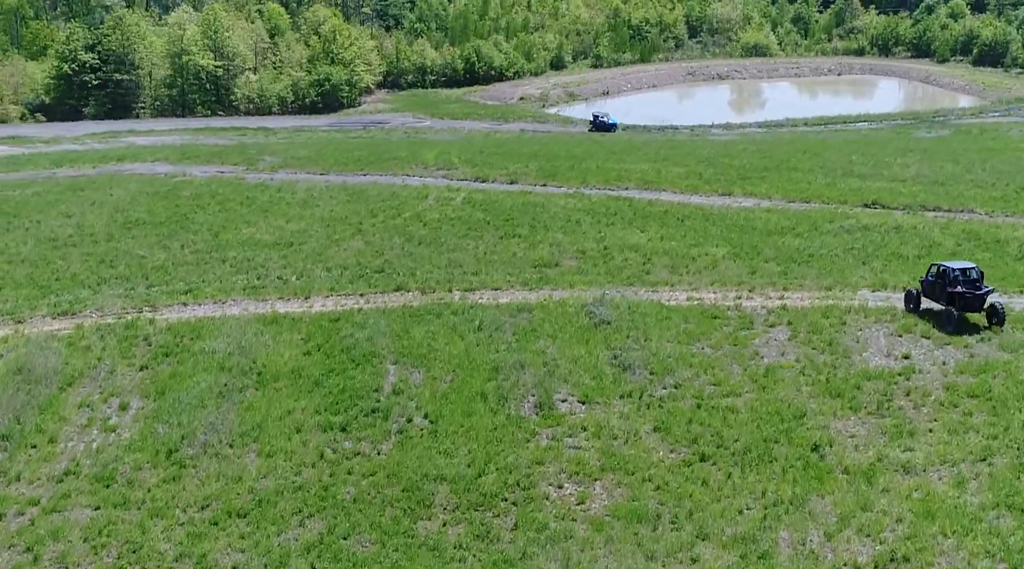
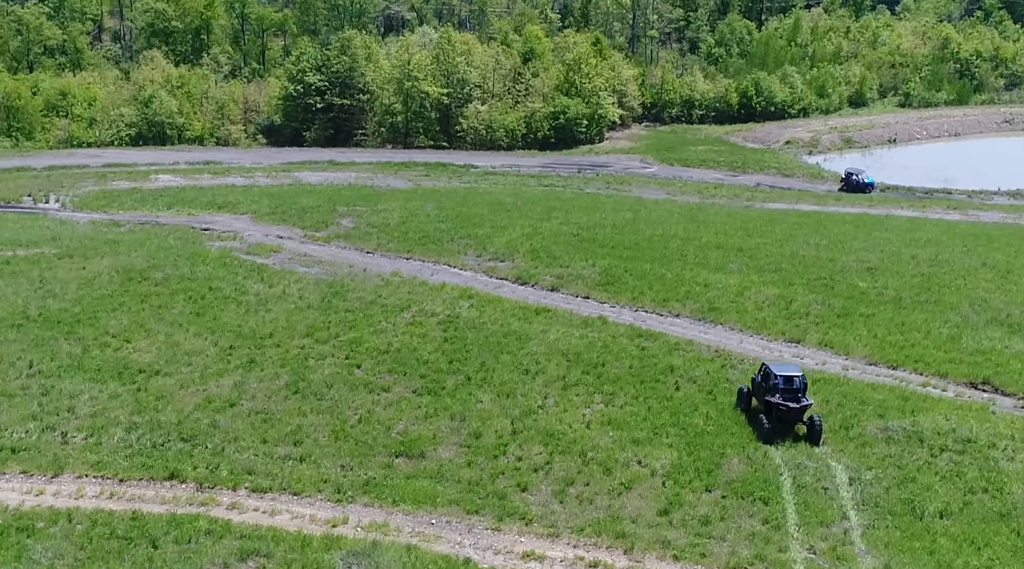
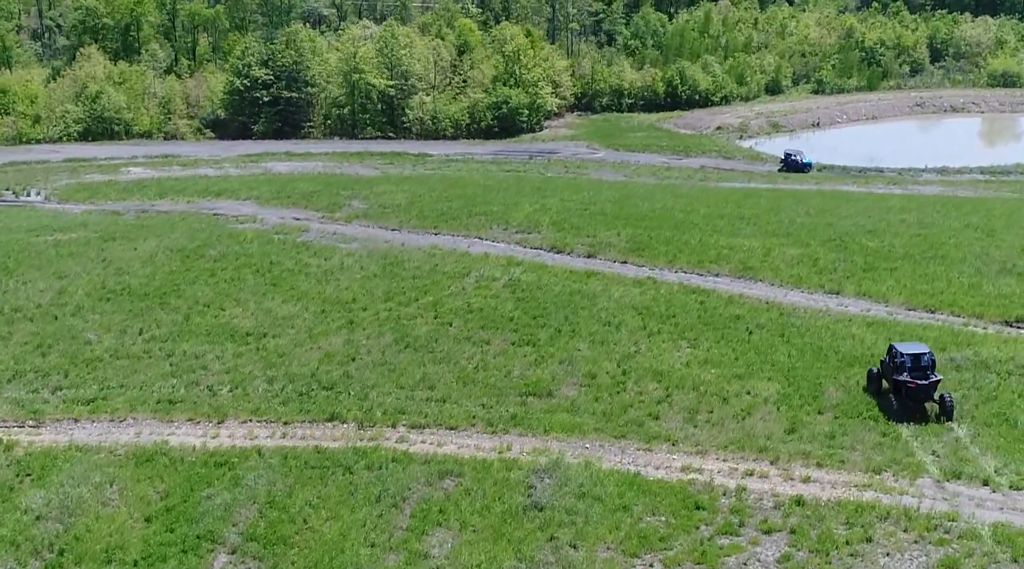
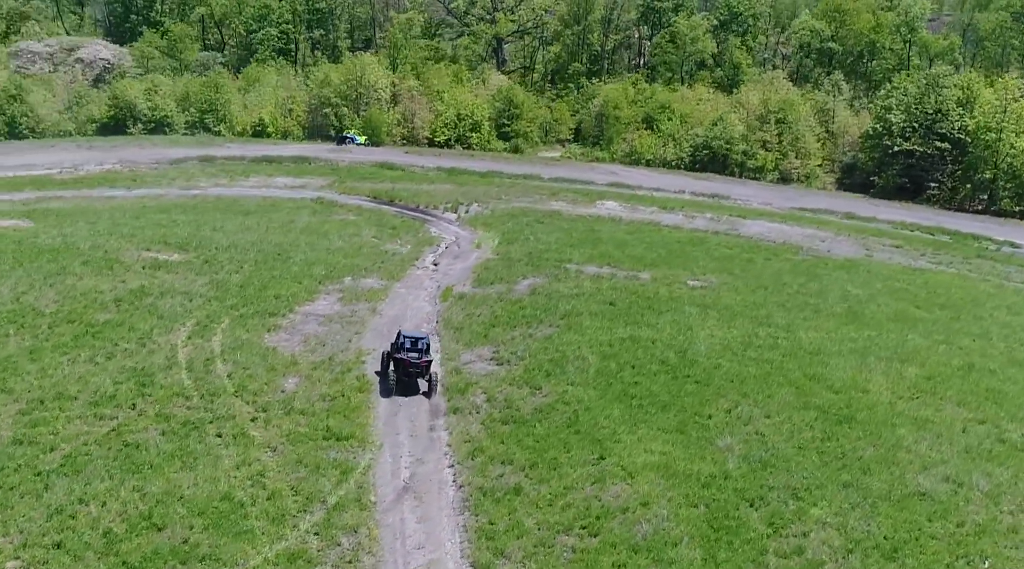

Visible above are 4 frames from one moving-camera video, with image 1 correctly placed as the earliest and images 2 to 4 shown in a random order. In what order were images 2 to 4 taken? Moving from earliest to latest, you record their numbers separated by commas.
3, 2, 4
